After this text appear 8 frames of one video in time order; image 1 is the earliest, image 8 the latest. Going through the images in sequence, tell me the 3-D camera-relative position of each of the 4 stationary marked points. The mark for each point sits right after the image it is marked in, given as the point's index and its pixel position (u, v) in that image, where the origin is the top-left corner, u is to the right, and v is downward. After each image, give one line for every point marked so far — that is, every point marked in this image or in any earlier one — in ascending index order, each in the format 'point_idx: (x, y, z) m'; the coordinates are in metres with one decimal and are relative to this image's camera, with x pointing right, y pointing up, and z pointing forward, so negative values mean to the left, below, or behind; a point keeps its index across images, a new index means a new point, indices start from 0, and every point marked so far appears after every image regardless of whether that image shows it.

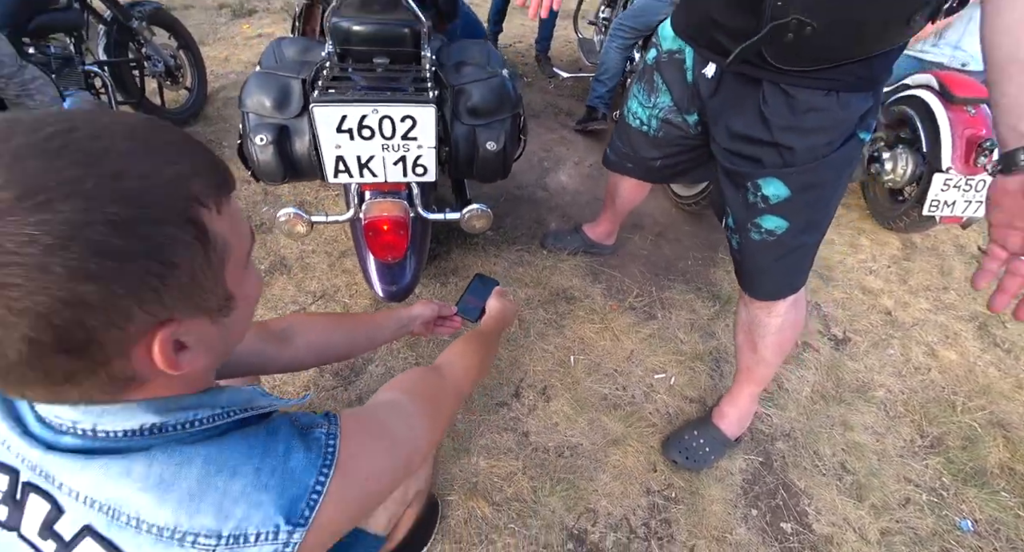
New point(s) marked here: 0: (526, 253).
0: (+0.1, +0.1, +2.5) m
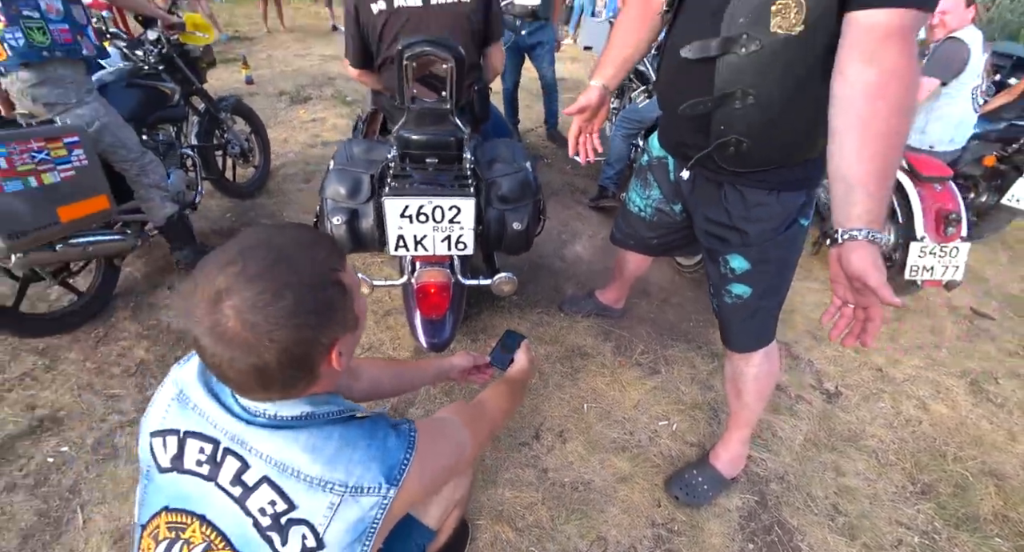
0: (+0.2, -0.2, +2.8) m
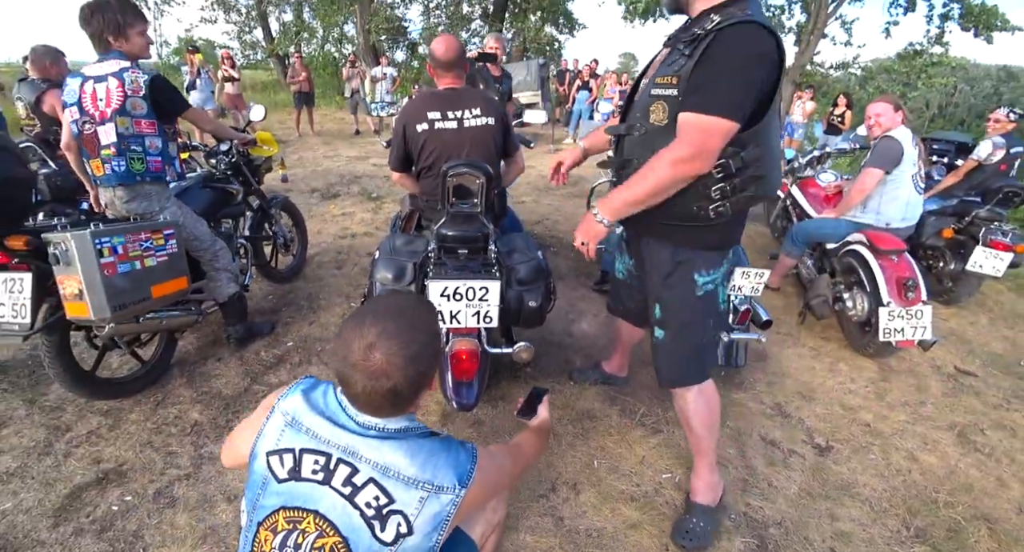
0: (+0.3, -0.7, +3.1) m
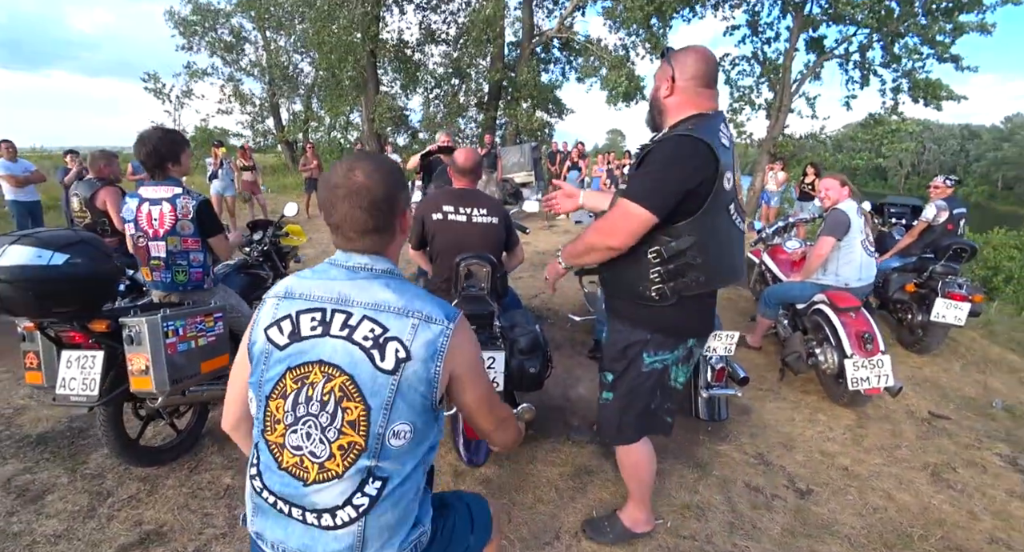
0: (+0.3, -1.1, +3.3) m
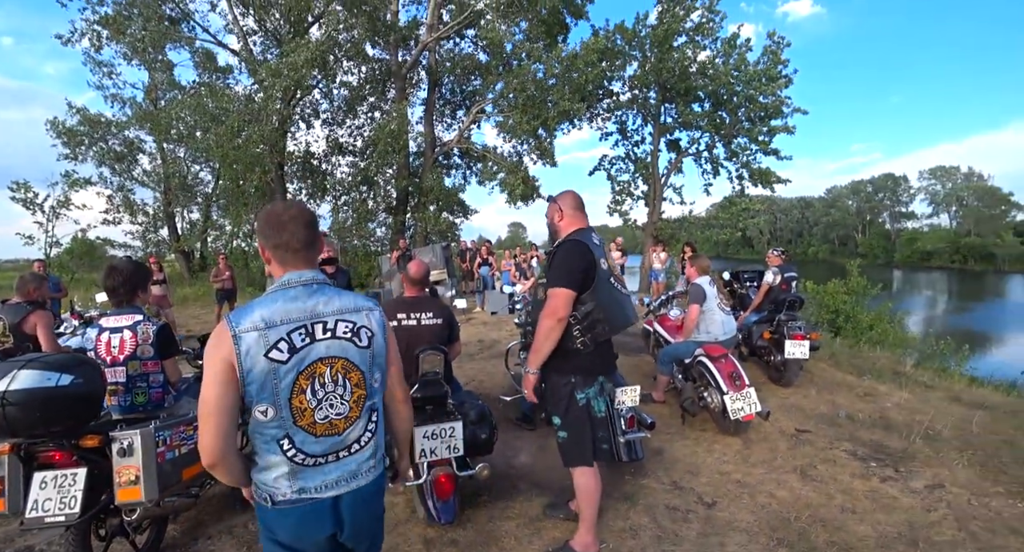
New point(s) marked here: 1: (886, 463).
0: (0.0, -1.7, +3.7) m
1: (+3.2, -1.6, +4.1) m
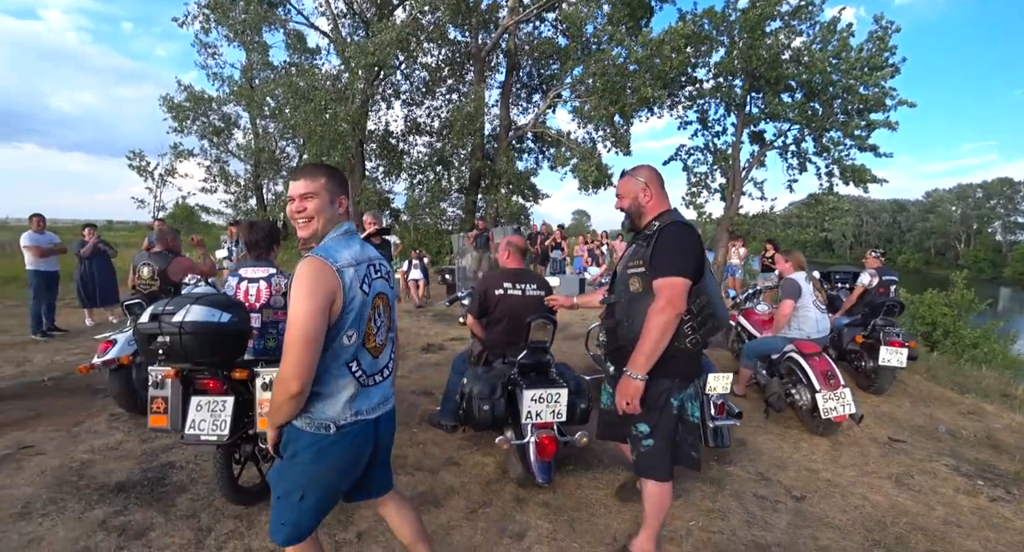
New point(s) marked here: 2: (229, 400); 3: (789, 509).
0: (+0.6, -1.6, +3.9) m
1: (+3.9, -1.7, +3.8) m
2: (-1.7, -0.8, +2.9) m
3: (+1.9, -1.6, +3.3) m
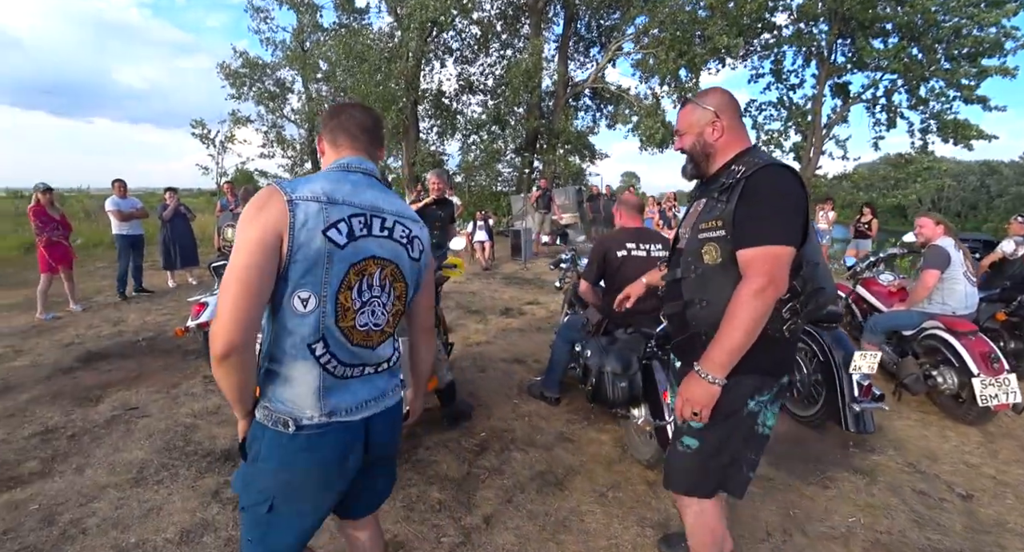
0: (+1.4, -1.3, +3.6) m
1: (+4.7, -1.4, +3.2) m
2: (-1.0, -0.5, +2.8) m
3: (+2.7, -1.4, +2.9) m
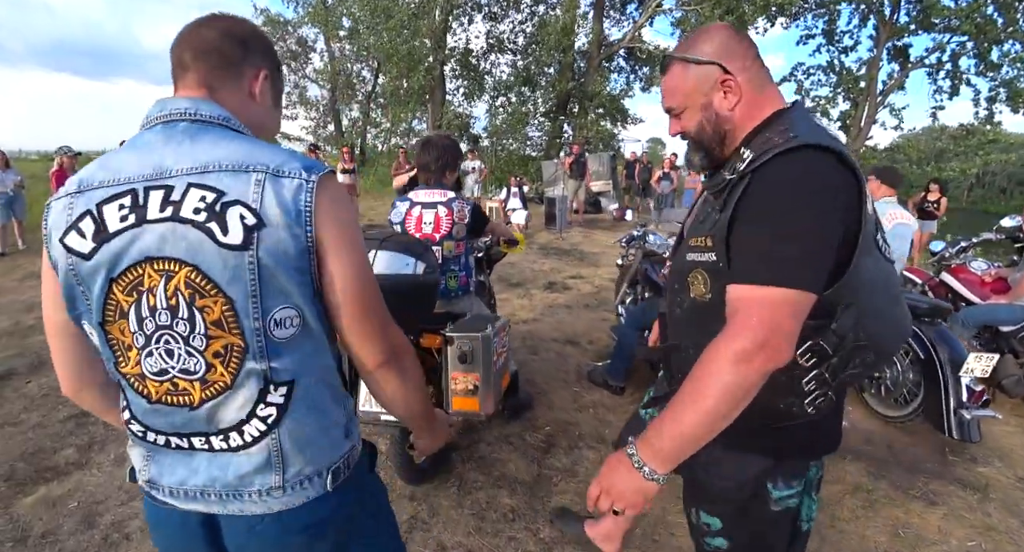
0: (+1.8, -1.2, +3.3) m
1: (+5.1, -1.4, +2.8) m
2: (-0.6, -0.4, +2.5) m
3: (+3.0, -1.4, +2.5) m
